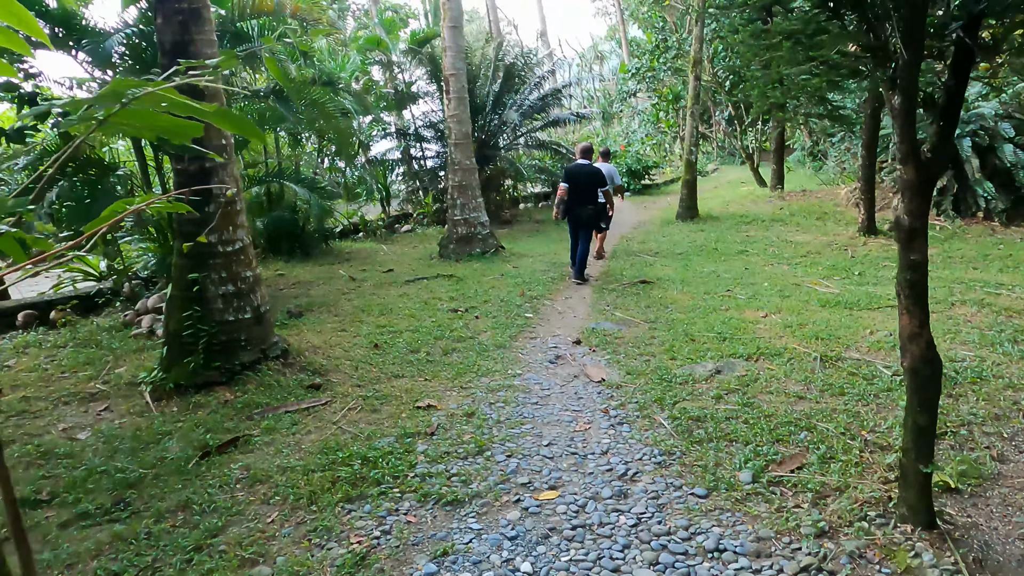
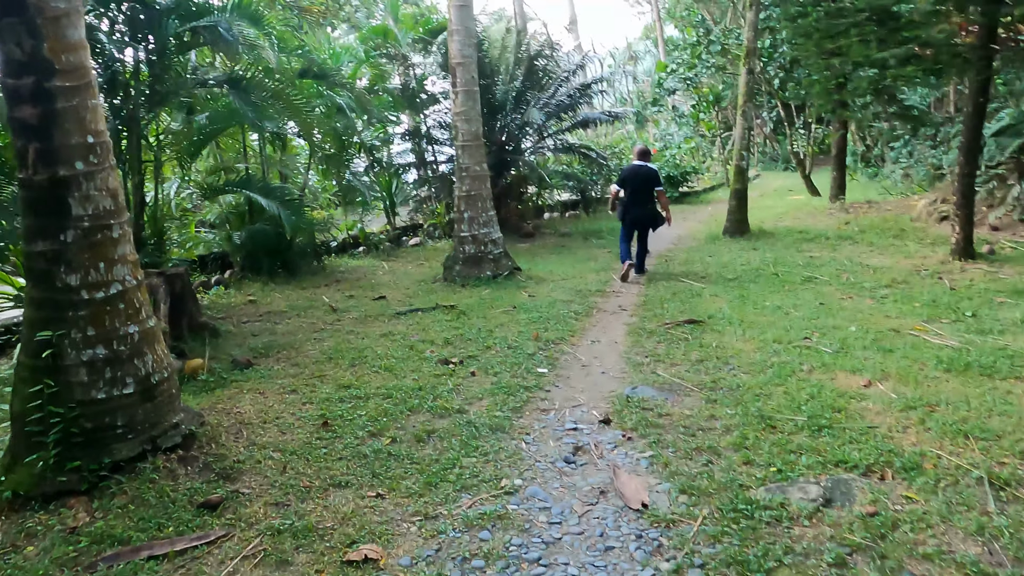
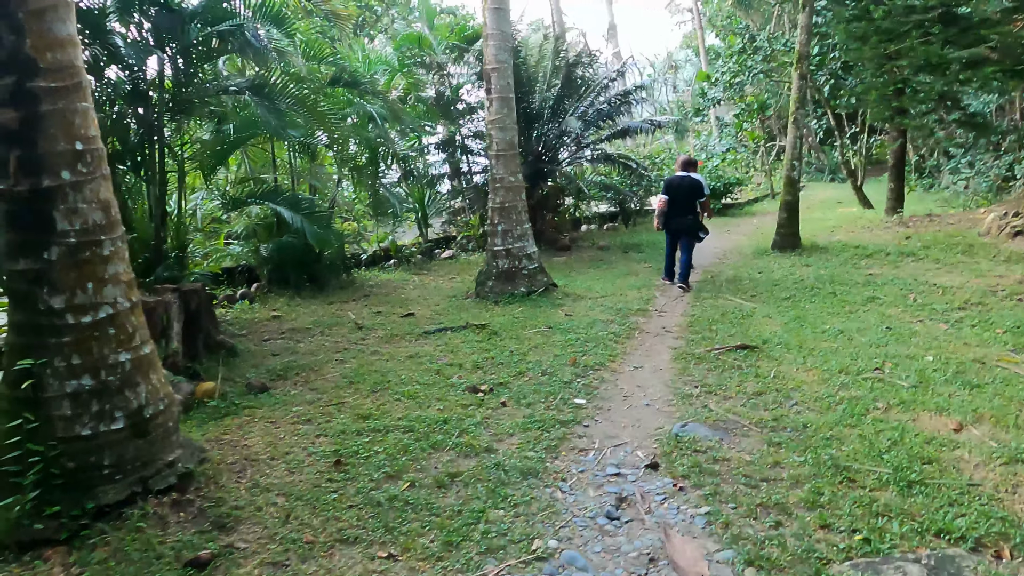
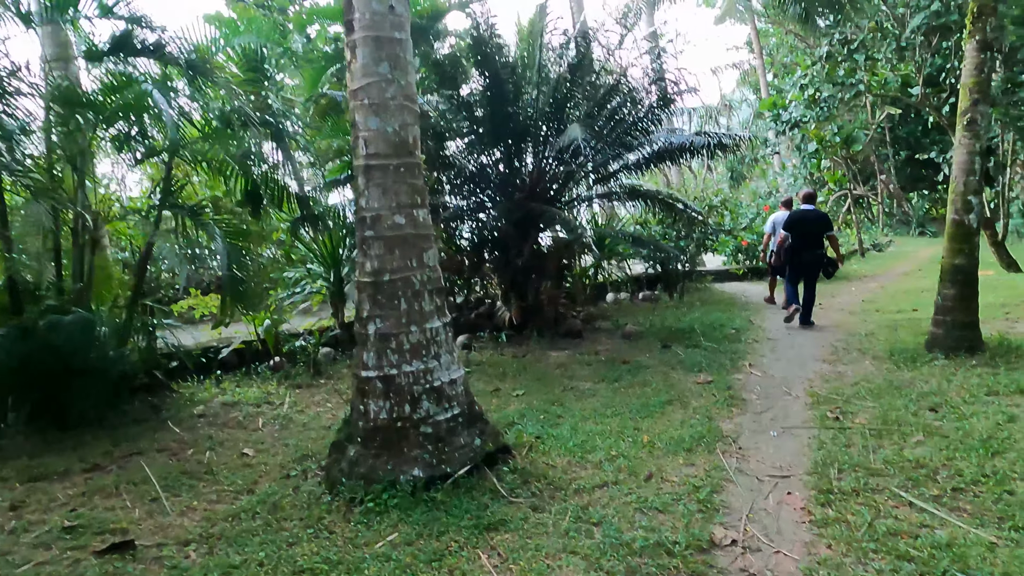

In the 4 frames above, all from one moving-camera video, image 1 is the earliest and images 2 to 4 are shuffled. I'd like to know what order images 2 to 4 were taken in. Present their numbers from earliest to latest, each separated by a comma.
2, 3, 4
